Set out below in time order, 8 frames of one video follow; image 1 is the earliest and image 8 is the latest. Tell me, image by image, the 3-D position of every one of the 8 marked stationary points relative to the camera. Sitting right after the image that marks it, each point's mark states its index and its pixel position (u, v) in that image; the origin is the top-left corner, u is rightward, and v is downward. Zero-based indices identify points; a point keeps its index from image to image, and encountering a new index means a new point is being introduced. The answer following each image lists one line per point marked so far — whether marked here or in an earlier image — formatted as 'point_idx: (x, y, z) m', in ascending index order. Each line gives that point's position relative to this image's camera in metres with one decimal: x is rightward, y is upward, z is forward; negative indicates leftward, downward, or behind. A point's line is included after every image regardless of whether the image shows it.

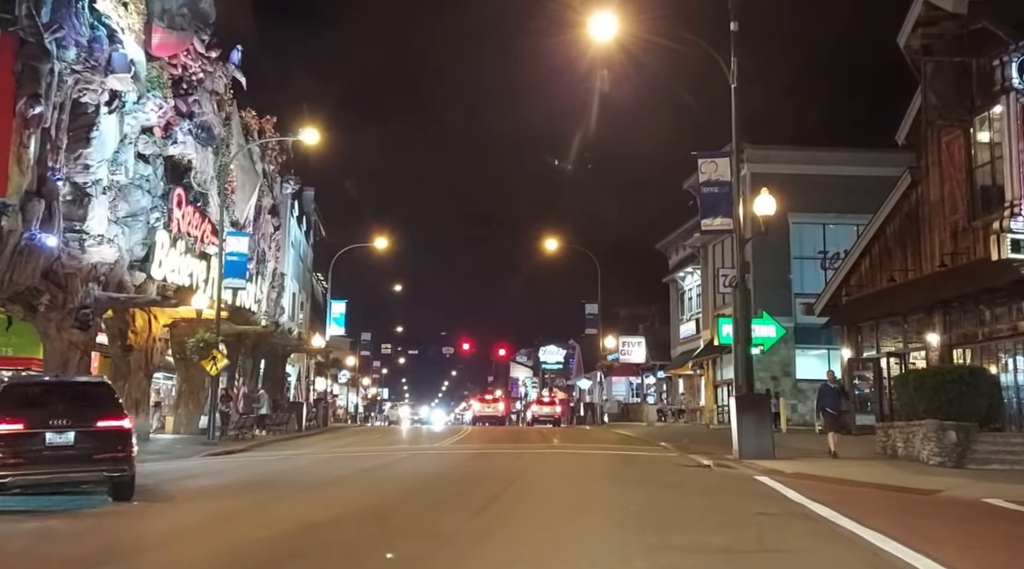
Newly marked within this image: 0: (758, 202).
0: (+5.0, +1.7, +19.7) m
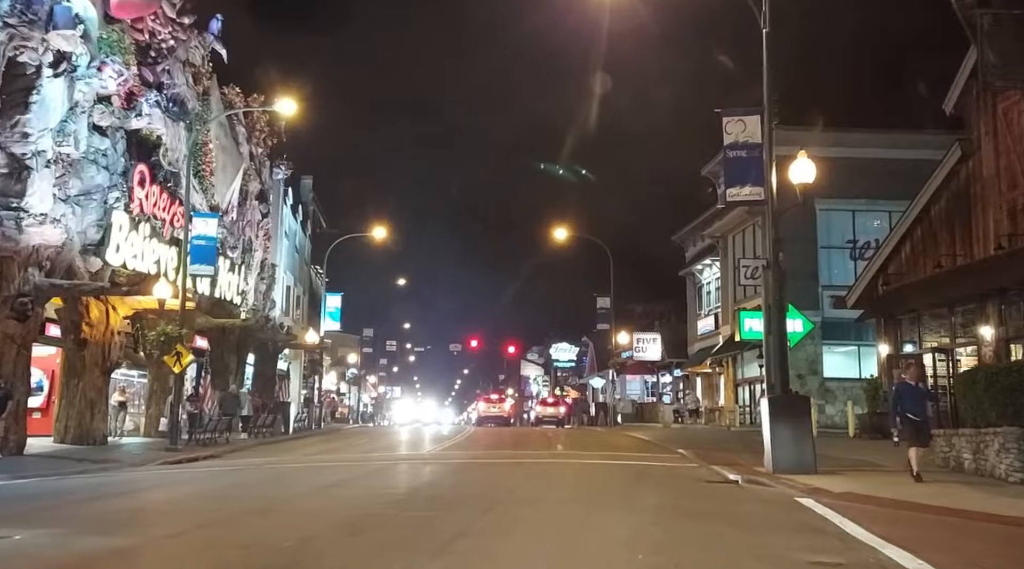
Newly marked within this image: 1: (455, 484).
0: (+4.9, +2.0, +16.6) m
1: (-0.9, -3.7, +18.7) m
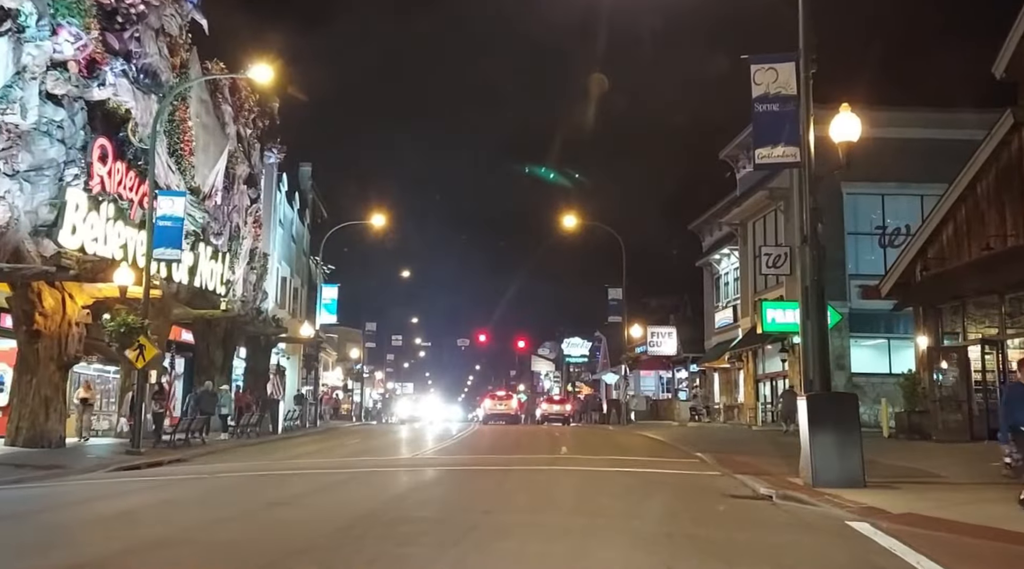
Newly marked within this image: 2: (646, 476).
0: (+4.7, +2.3, +14.0) m
1: (-1.0, -3.3, +16.2) m
2: (+2.3, -3.2, +16.5) m
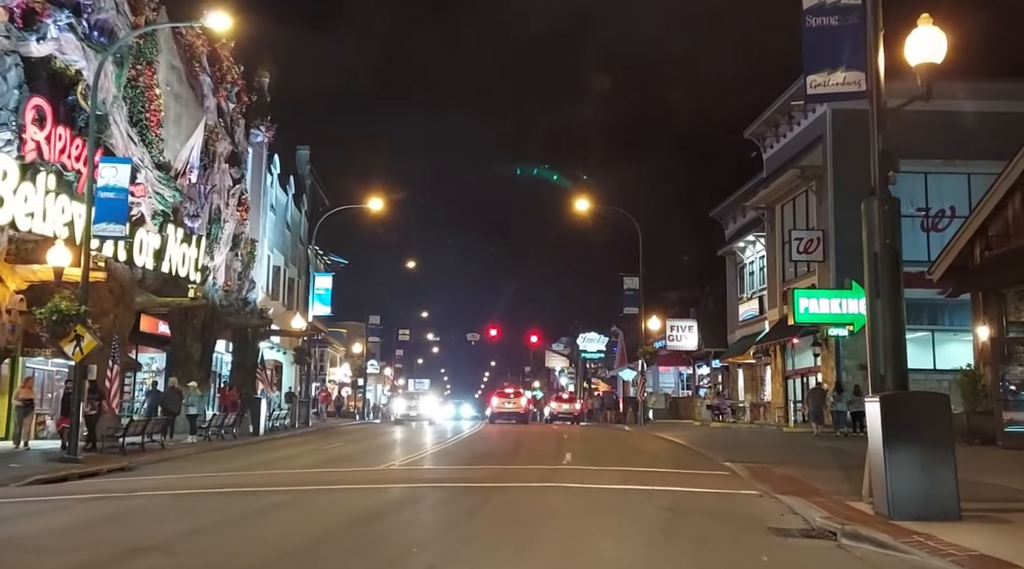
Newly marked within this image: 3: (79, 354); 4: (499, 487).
0: (+4.5, +2.7, +10.7) m
1: (-1.2, -3.0, +13.0) m
2: (+2.1, -2.9, +13.2) m
3: (-8.5, -1.3, +19.0) m
4: (-0.2, -2.9, +13.9) m
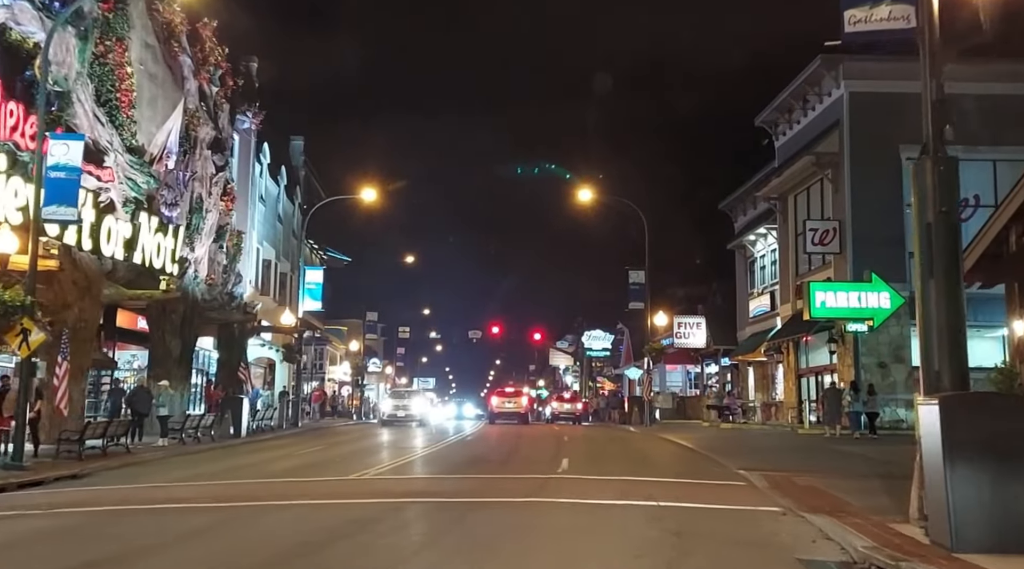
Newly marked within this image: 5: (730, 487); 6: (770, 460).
0: (+4.2, +2.9, +8.8) m
1: (-1.4, -2.8, +11.2) m
2: (+1.9, -2.7, +11.4) m
3: (-8.7, -1.1, +17.2) m
4: (-0.4, -2.7, +12.0) m
5: (+3.2, -3.0, +14.4) m
6: (+5.1, -3.5, +19.4) m
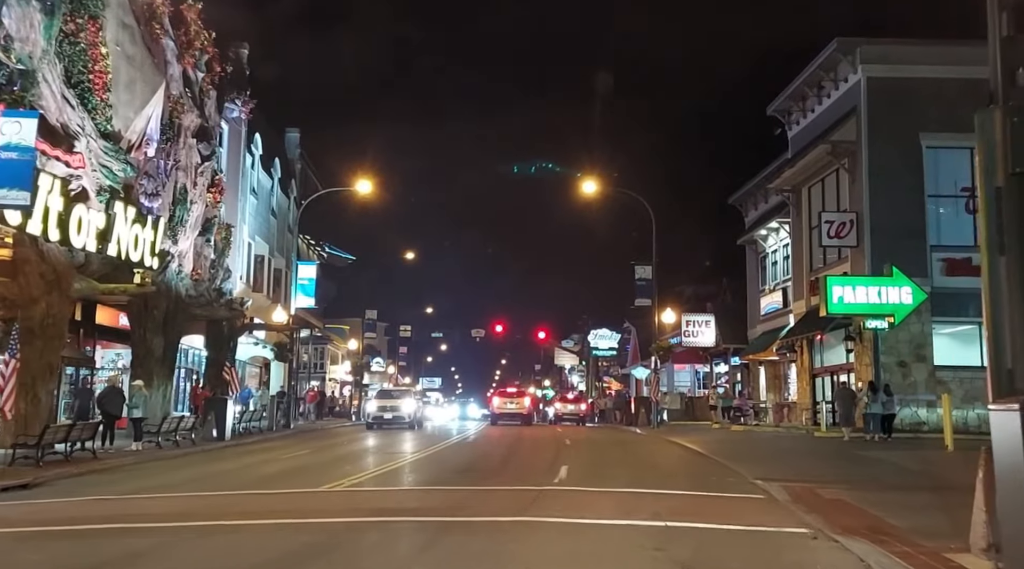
0: (+4.0, +3.0, +7.2) m
1: (-1.6, -2.6, +9.6) m
2: (+1.7, -2.5, +9.8) m
3: (-8.8, -1.0, +15.7) m
4: (-0.5, -2.6, +10.5) m
5: (+3.1, -2.8, +12.8) m
6: (+5.0, -3.3, +17.8) m
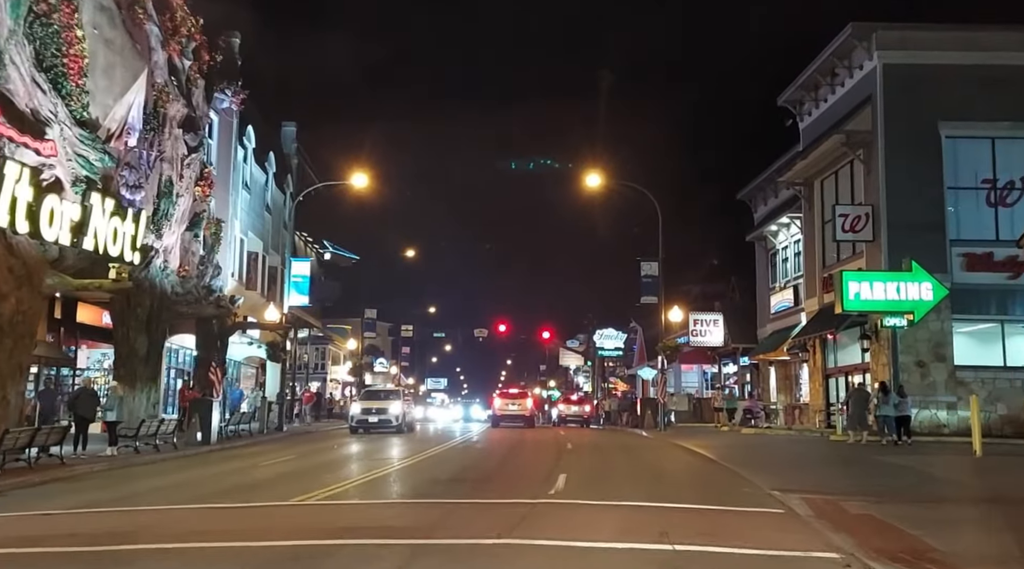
0: (+3.9, +3.2, +5.9) m
1: (-1.7, -2.5, +8.3) m
2: (+1.6, -2.4, +8.5) m
3: (-8.9, -0.9, +14.4) m
4: (-0.7, -2.5, +9.1) m
5: (+3.0, -2.7, +11.4) m
6: (+4.9, -3.2, +16.4) m
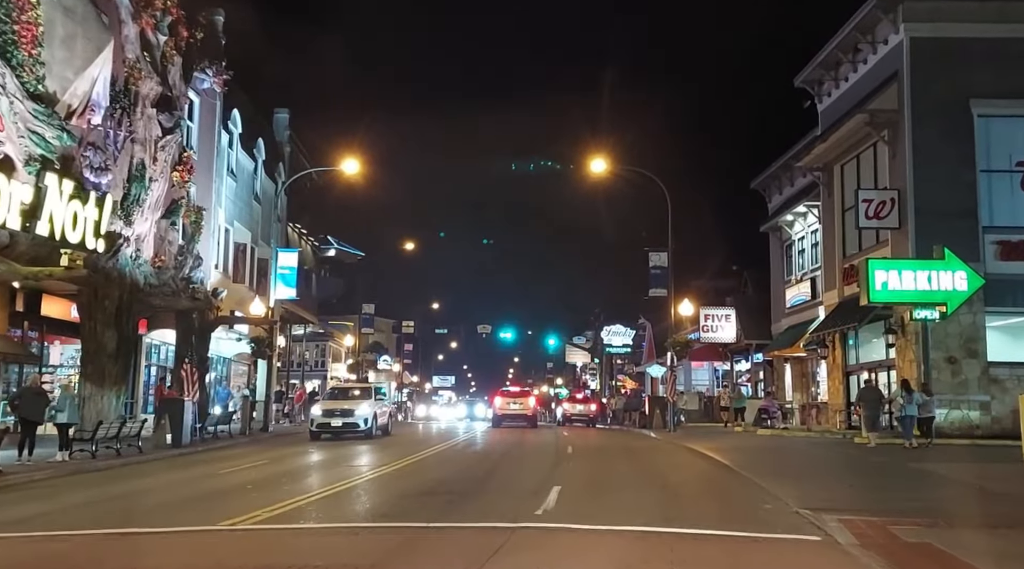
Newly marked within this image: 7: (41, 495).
0: (+3.6, +3.4, +3.7) m
1: (-2.0, -2.3, +6.2) m
2: (+1.3, -2.2, +6.4) m
3: (-9.1, -0.6, +12.4) m
4: (-0.9, -2.2, +7.1) m
5: (+2.7, -2.5, +9.3) m
6: (+4.8, -3.0, +14.3) m
7: (-7.5, -3.3, +15.3) m
